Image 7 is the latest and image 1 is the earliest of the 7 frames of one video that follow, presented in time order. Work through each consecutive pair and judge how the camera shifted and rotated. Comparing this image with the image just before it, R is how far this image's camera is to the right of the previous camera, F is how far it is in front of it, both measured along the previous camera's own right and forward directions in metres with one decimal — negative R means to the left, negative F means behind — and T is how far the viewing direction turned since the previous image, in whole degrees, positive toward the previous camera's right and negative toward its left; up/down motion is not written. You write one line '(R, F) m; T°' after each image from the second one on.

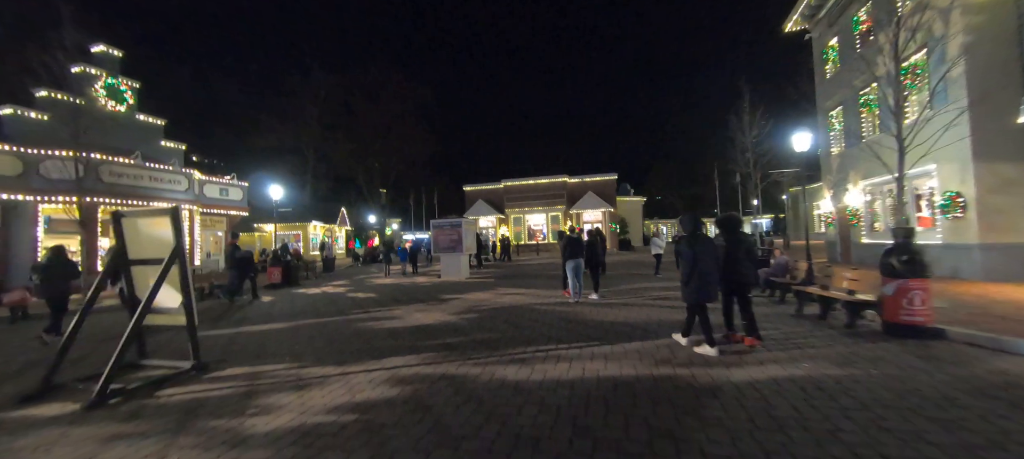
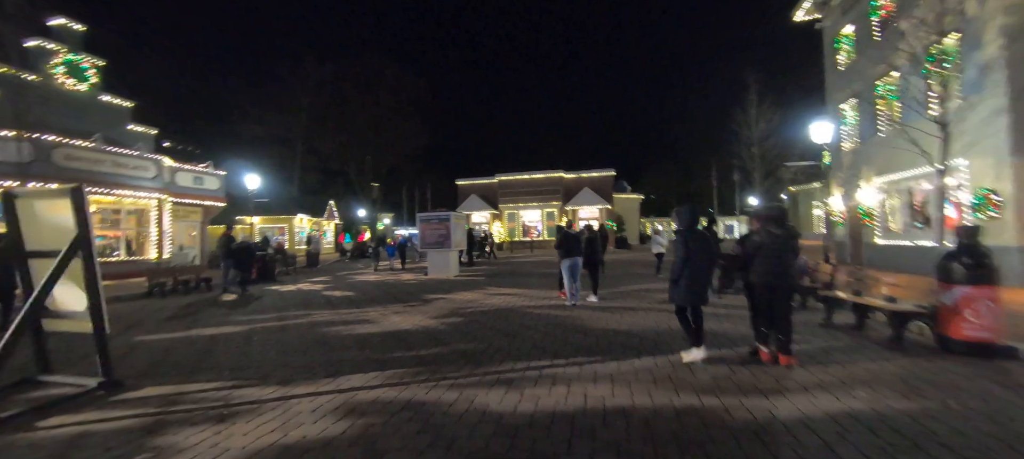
(+0.1, +1.2) m; +1°
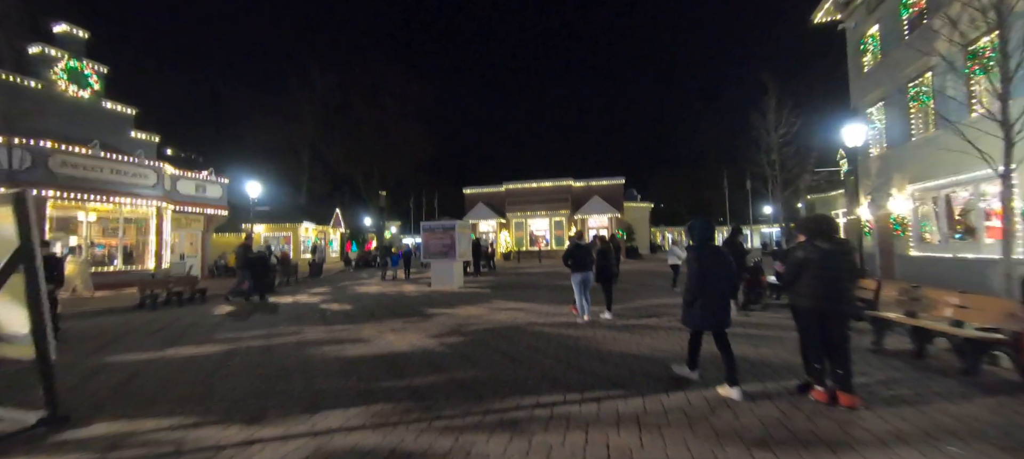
(0.0, +0.8) m; -1°
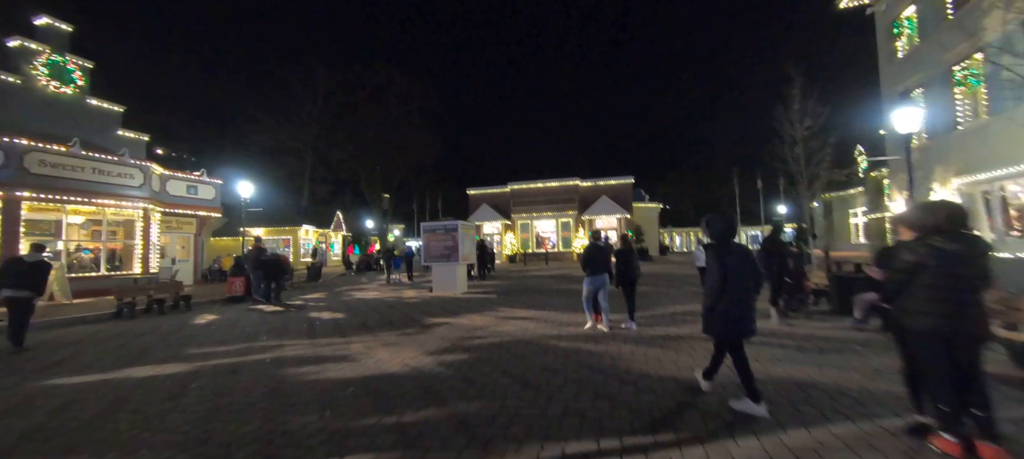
(-0.1, +1.1) m; -1°
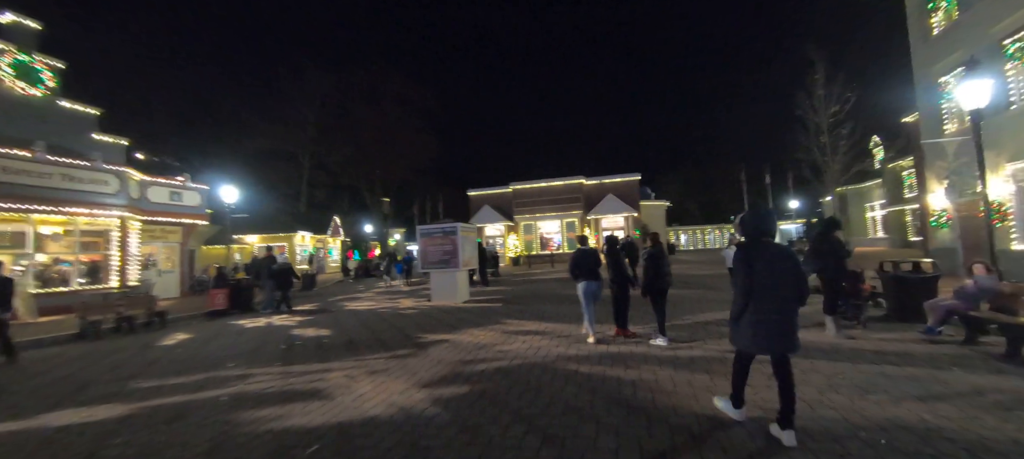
(-0.1, +1.3) m; 0°
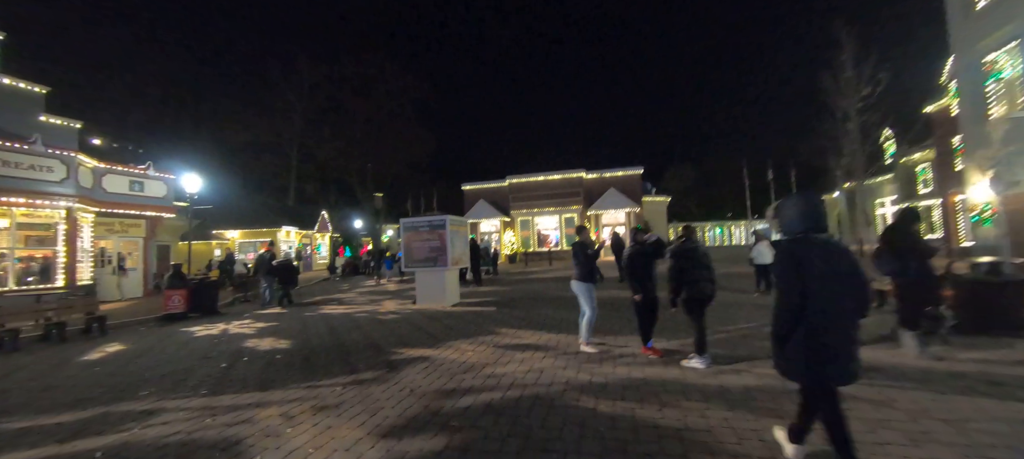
(0.0, +1.6) m; +1°
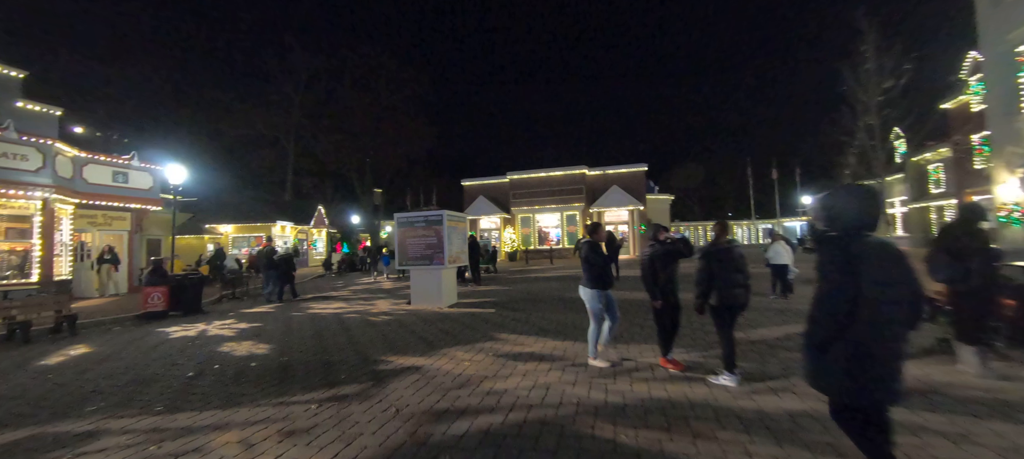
(0.0, +0.7) m; 0°
